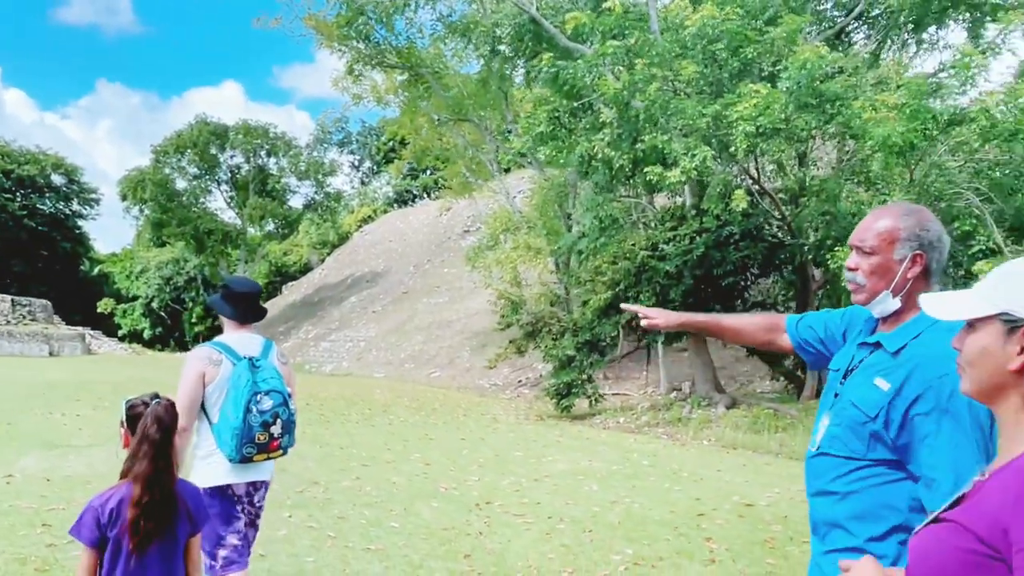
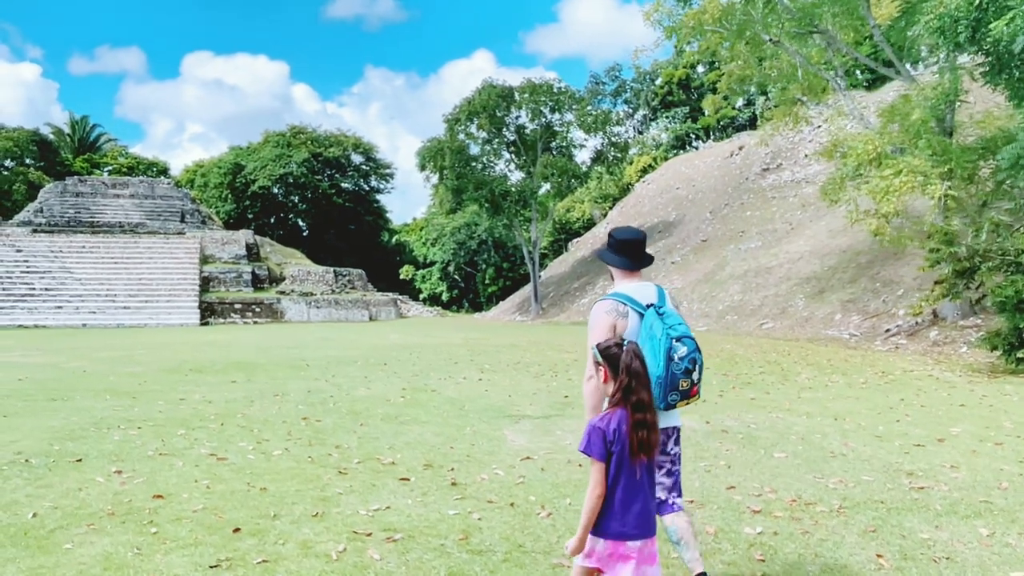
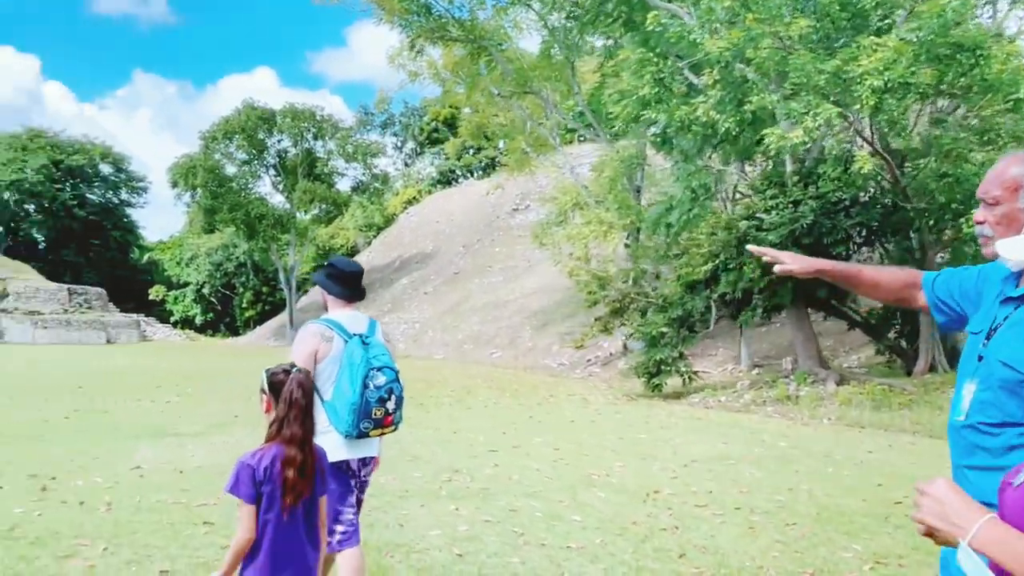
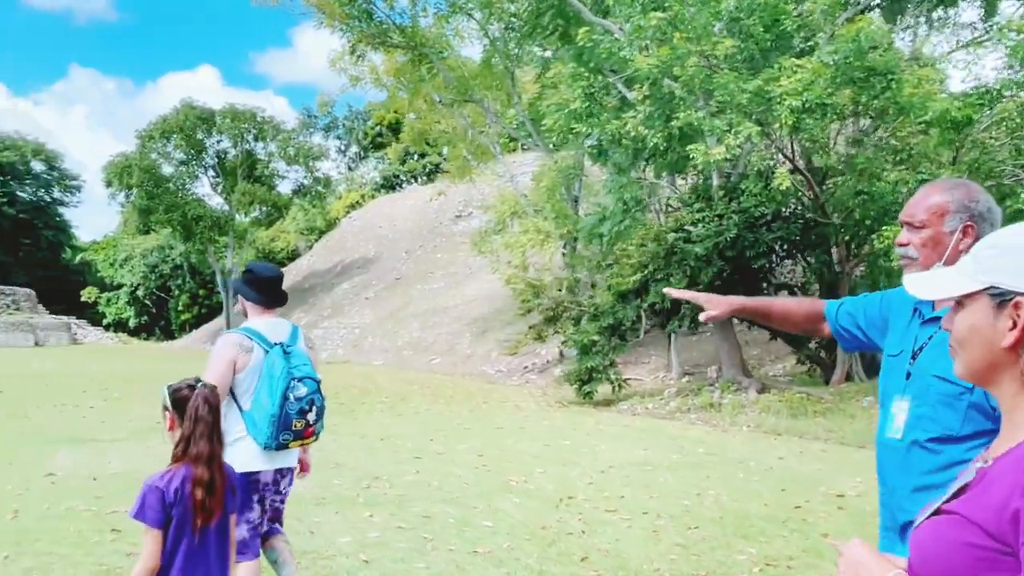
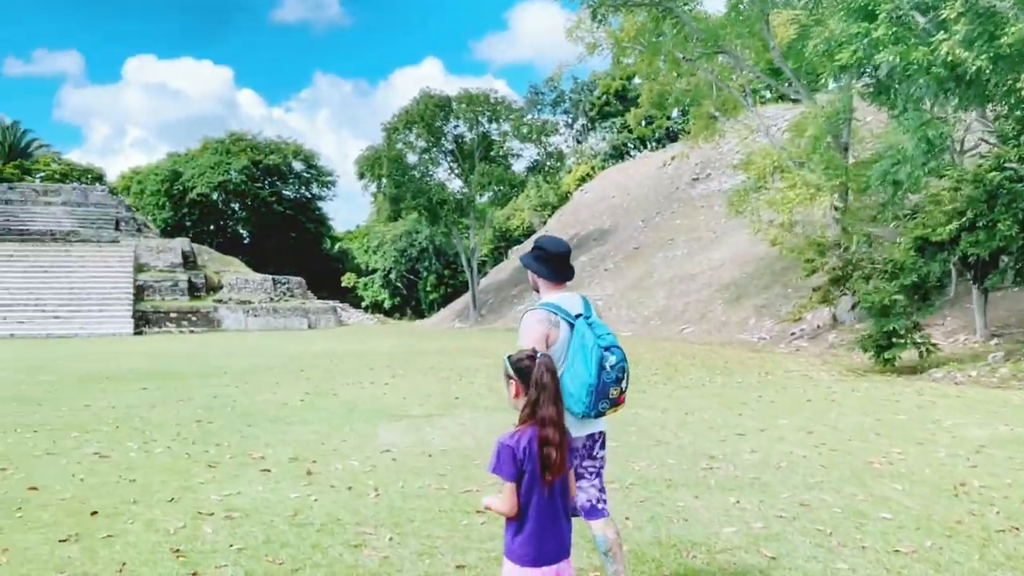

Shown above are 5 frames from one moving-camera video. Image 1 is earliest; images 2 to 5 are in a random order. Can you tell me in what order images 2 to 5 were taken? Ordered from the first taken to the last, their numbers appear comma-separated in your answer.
4, 3, 5, 2
